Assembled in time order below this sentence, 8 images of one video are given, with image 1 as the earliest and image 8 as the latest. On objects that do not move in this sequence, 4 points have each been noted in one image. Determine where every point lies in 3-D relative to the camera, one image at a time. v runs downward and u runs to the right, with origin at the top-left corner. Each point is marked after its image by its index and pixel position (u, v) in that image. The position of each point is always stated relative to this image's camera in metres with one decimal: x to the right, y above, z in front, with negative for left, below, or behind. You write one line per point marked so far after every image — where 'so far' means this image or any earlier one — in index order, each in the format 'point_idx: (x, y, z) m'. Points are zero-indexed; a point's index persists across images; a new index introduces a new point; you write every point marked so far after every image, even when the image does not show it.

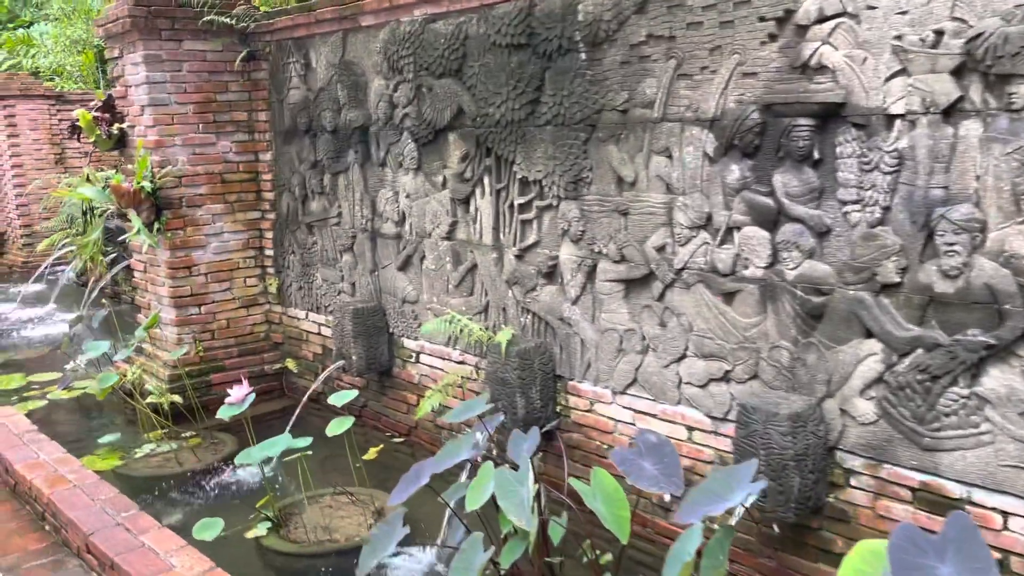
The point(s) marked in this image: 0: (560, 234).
0: (+0.3, +0.3, +3.9) m
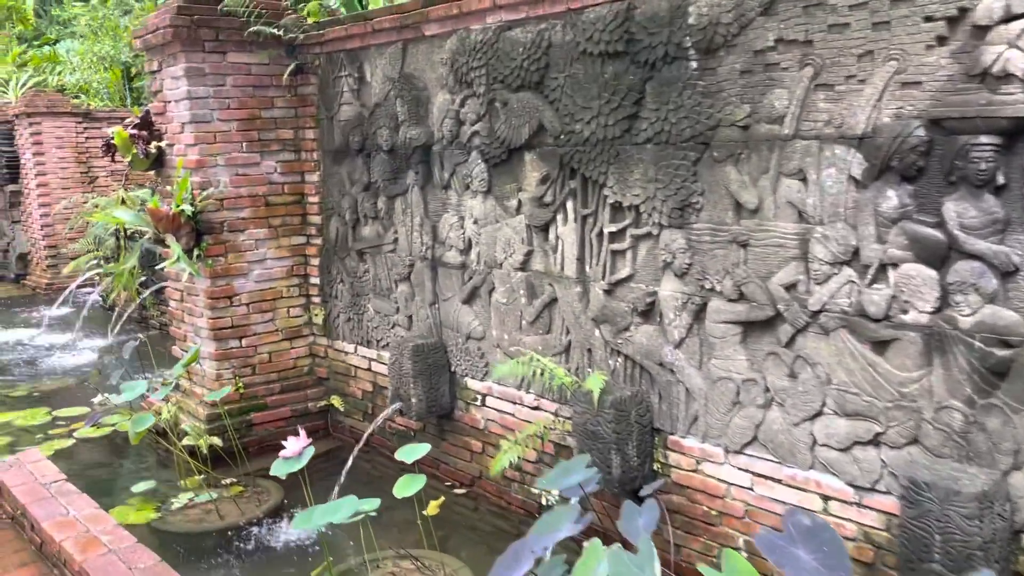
0: (+0.7, +0.1, +3.4) m
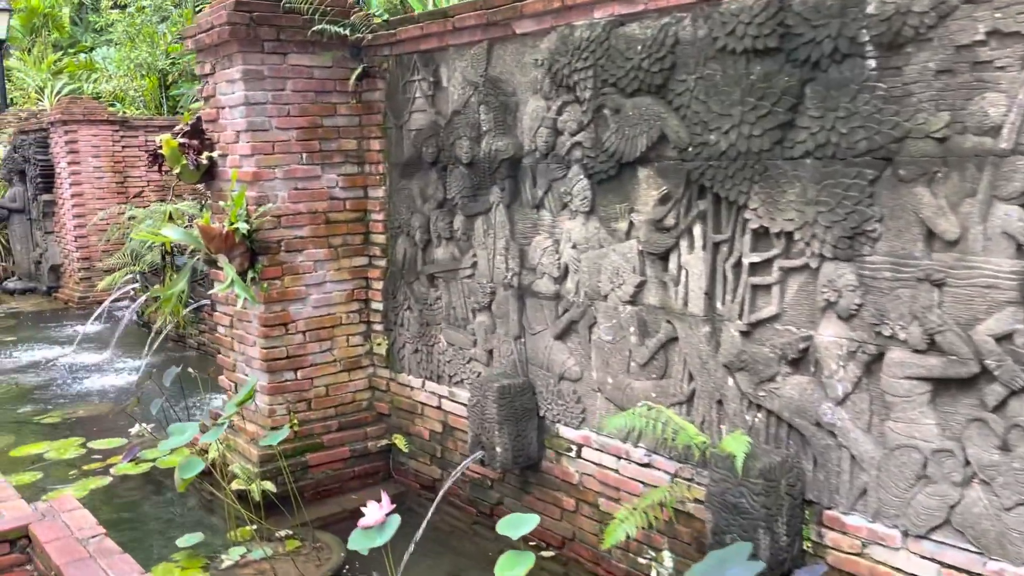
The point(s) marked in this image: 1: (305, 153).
0: (+1.2, -0.1, +2.8) m
1: (-1.3, +0.9, +4.6) m
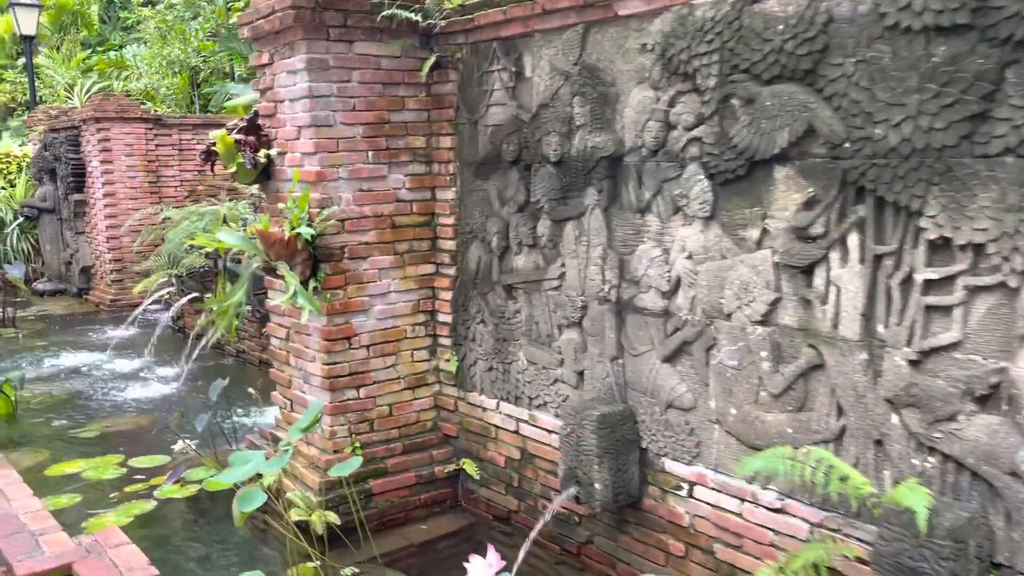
0: (+1.7, -0.2, +2.4) m
1: (-0.8, +0.8, +4.2) m
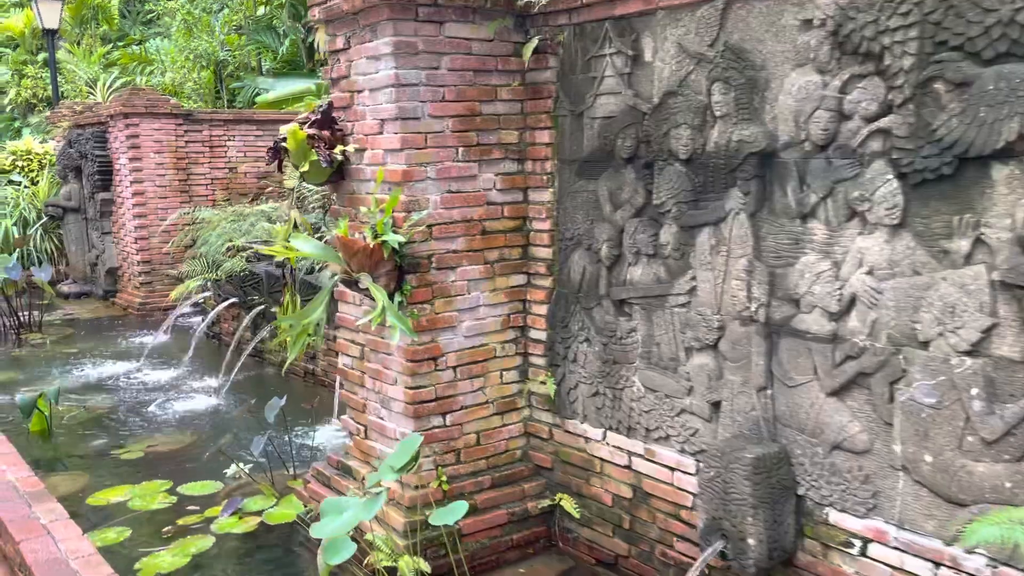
0: (+2.2, -0.2, +1.8) m
1: (-0.3, +0.7, +3.7) m
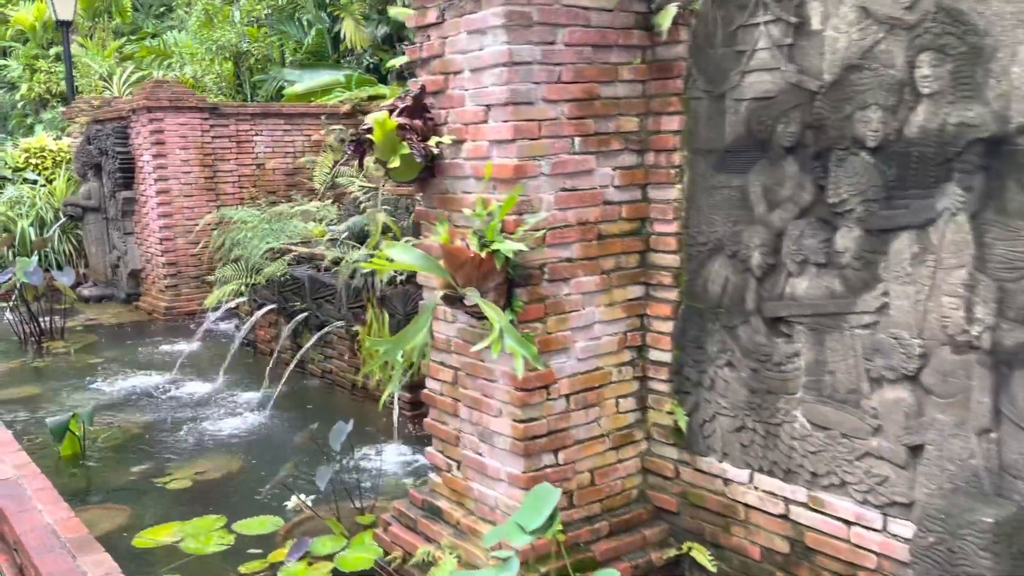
0: (+2.7, -0.3, +1.3) m
1: (+0.3, +0.6, +3.1) m
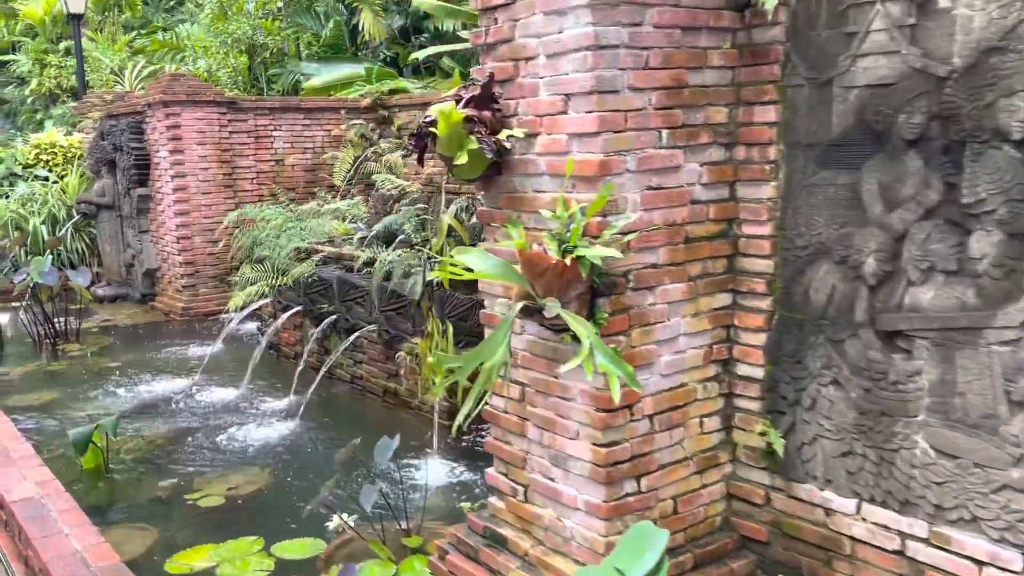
0: (+3.0, -0.3, +0.9) m
1: (+0.6, +0.6, +2.8) m
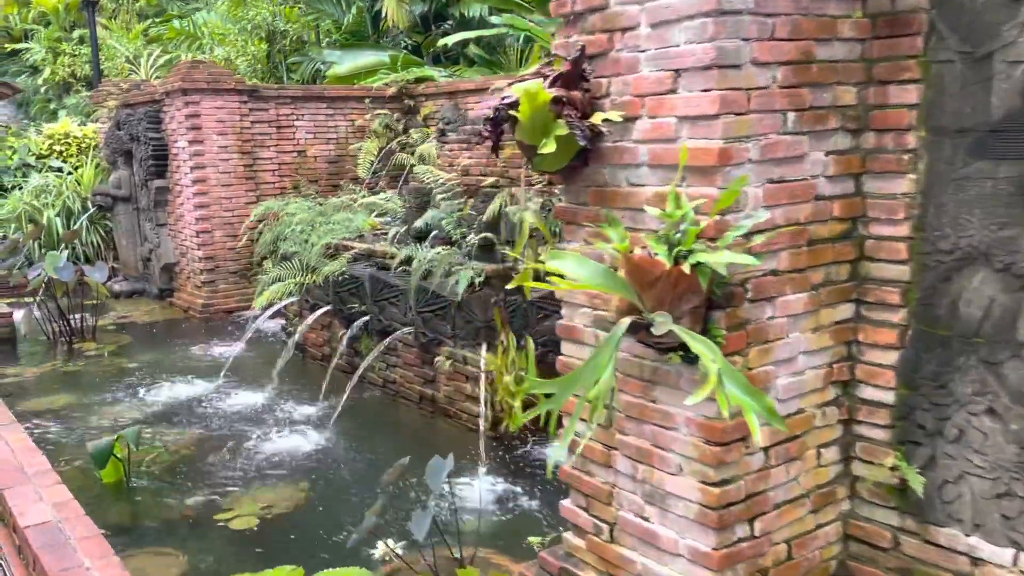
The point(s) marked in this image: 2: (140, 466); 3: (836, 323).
0: (+3.3, -0.4, +0.5) m
1: (+0.9, +0.6, +2.4) m
2: (-2.5, -1.2, +4.8) m
3: (+1.2, -0.1, +2.6) m
